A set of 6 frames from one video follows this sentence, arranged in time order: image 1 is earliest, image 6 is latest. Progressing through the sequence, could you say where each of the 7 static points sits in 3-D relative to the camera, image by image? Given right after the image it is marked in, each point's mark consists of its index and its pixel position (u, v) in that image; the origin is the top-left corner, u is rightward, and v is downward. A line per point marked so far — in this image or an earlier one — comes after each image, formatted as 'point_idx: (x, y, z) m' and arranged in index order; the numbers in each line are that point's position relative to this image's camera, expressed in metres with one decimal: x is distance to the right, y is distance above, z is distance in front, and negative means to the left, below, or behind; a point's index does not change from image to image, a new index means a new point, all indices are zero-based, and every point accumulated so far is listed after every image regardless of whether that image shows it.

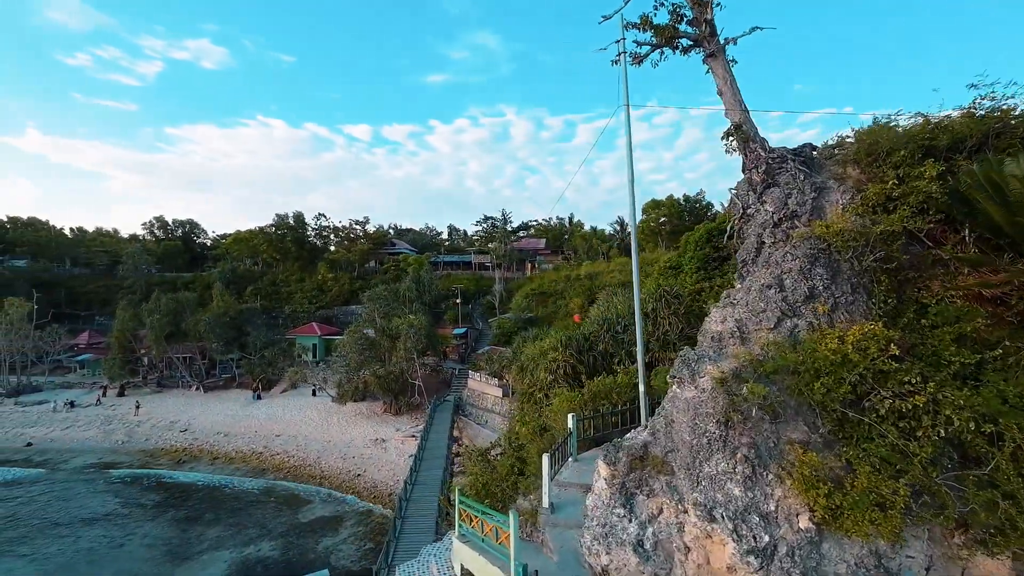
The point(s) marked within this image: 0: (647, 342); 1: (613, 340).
0: (+4.5, -1.8, +16.1) m
1: (+3.4, -1.8, +16.5) m
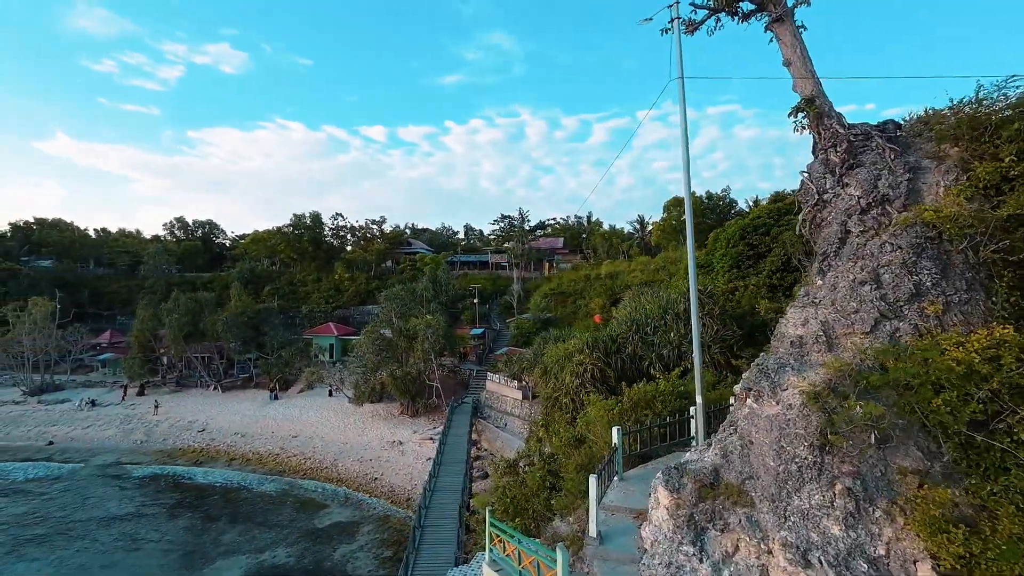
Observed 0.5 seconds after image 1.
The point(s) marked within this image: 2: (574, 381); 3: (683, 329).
0: (+5.3, -1.8, +15.2) m
1: (+4.2, -1.7, +15.7) m
2: (+1.9, -2.9, +15.0) m
3: (+5.4, -1.3, +15.4) m
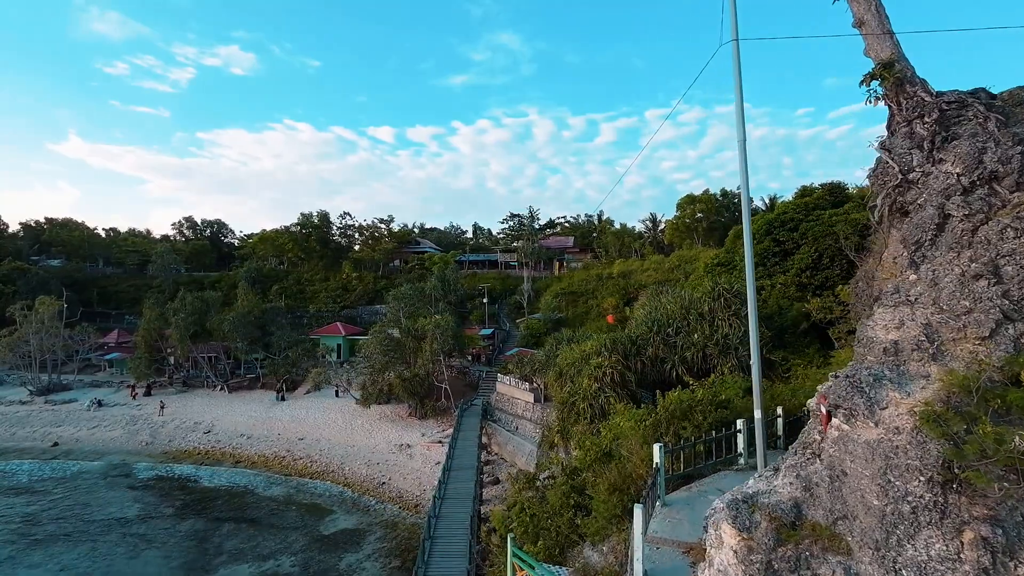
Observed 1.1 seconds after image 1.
0: (+5.7, -1.7, +14.3) m
1: (+4.6, -1.7, +14.8) m
2: (+2.3, -2.8, +14.2) m
3: (+5.9, -1.3, +14.5) m
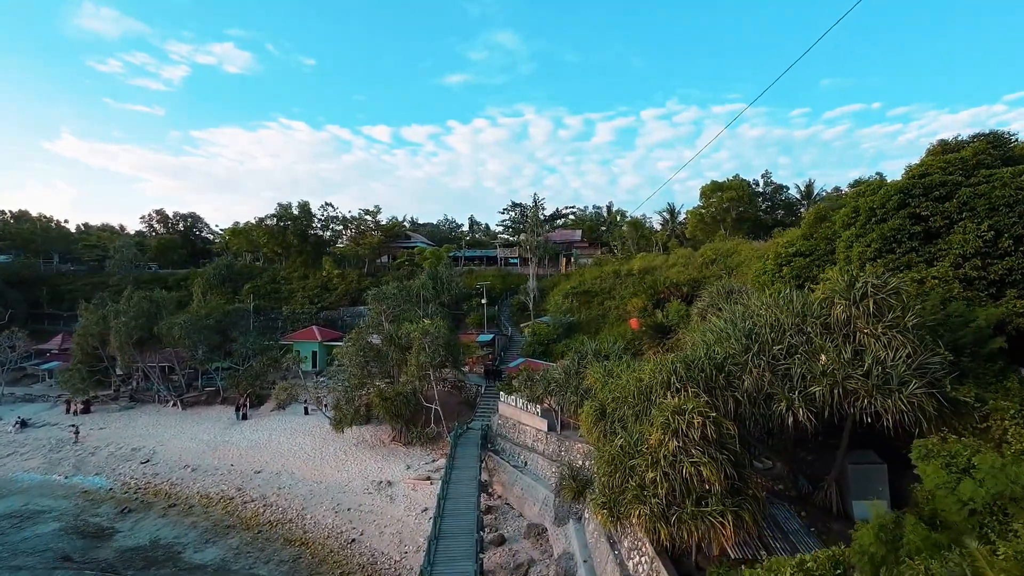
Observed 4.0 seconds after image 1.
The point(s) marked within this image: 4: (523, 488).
0: (+6.1, -1.6, +8.9) m
1: (+5.0, -1.6, +9.4) m
2: (+2.7, -2.7, +8.7) m
3: (+6.3, -1.2, +9.1) m
4: (+0.4, -7.8, +18.9) m
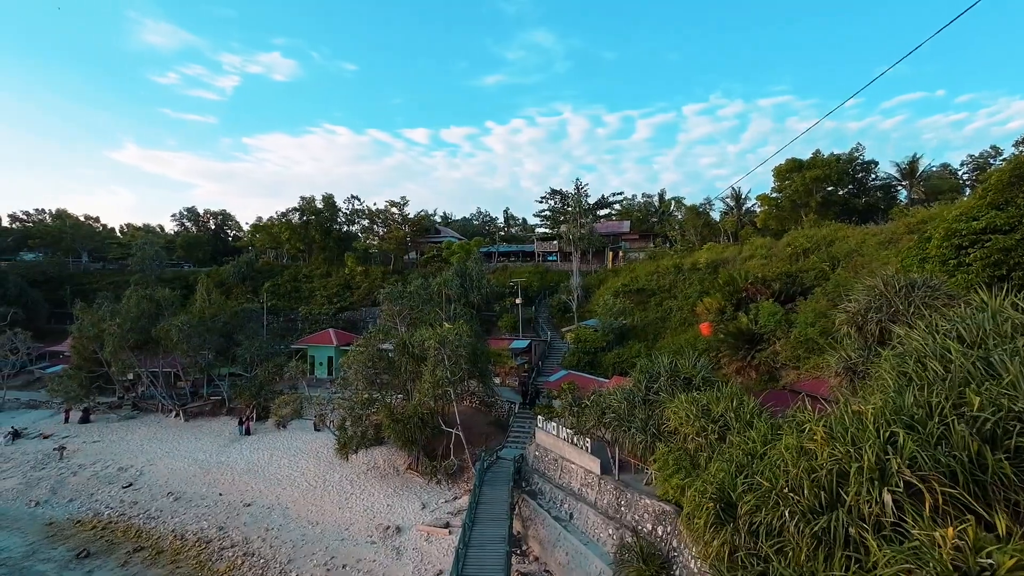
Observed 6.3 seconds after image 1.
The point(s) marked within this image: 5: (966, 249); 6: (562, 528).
0: (+6.5, -1.5, +3.6) m
1: (+5.5, -1.5, +4.2) m
2: (+3.1, -2.6, +3.7) m
3: (+6.7, -1.0, +3.8) m
4: (+1.6, -7.7, +14.0) m
5: (+11.5, +1.0, +12.5) m
6: (+1.5, -7.3, +14.7) m
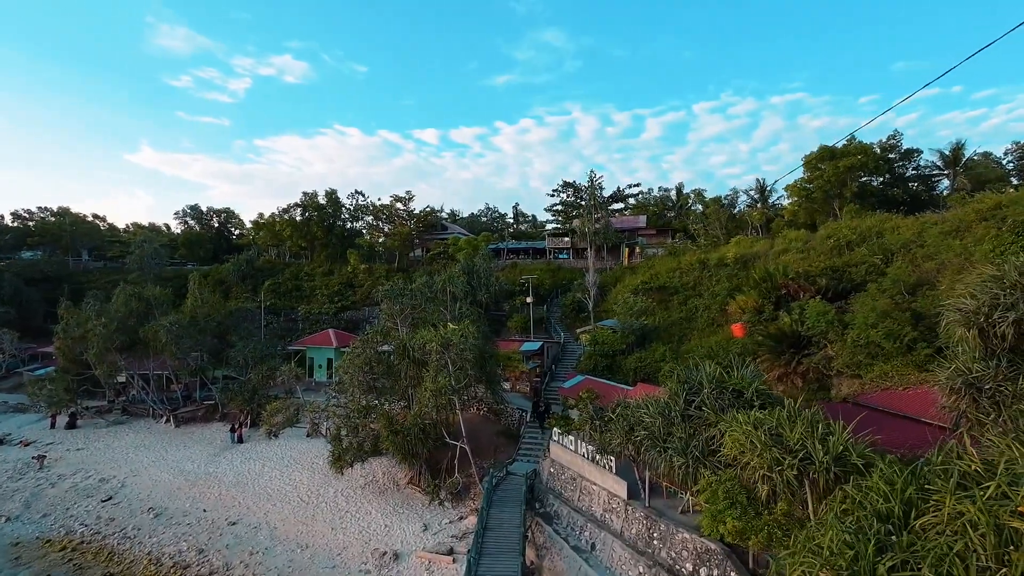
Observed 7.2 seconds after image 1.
0: (+6.6, -1.4, +1.4) m
1: (+5.6, -1.3, +2.0) m
2: (+3.3, -2.5, +1.6) m
3: (+6.8, -0.9, +1.6) m
4: (+1.9, -7.5, +11.9) m
5: (+11.8, +1.2, +10.3) m
6: (+1.9, -7.1, +12.7) m
